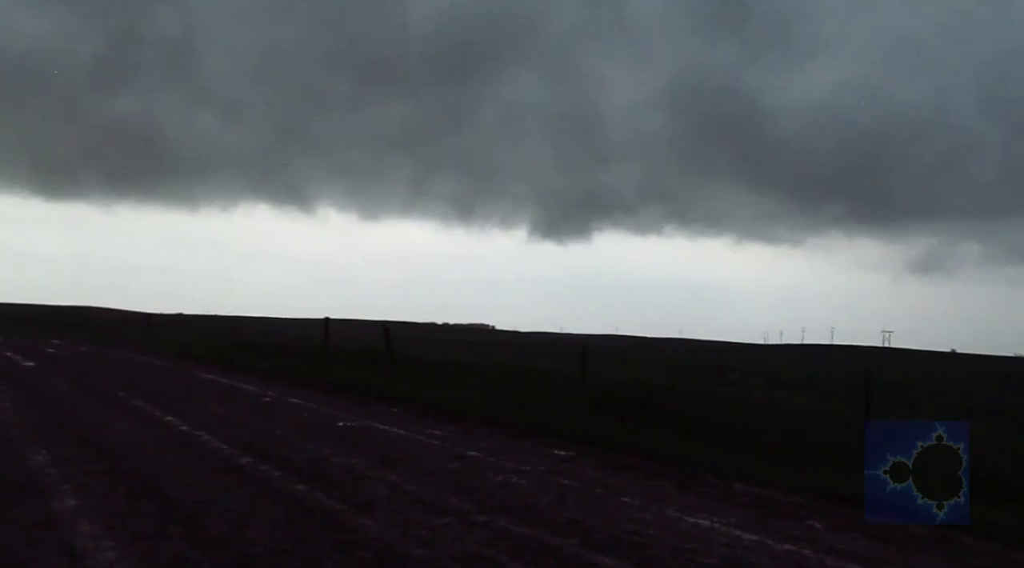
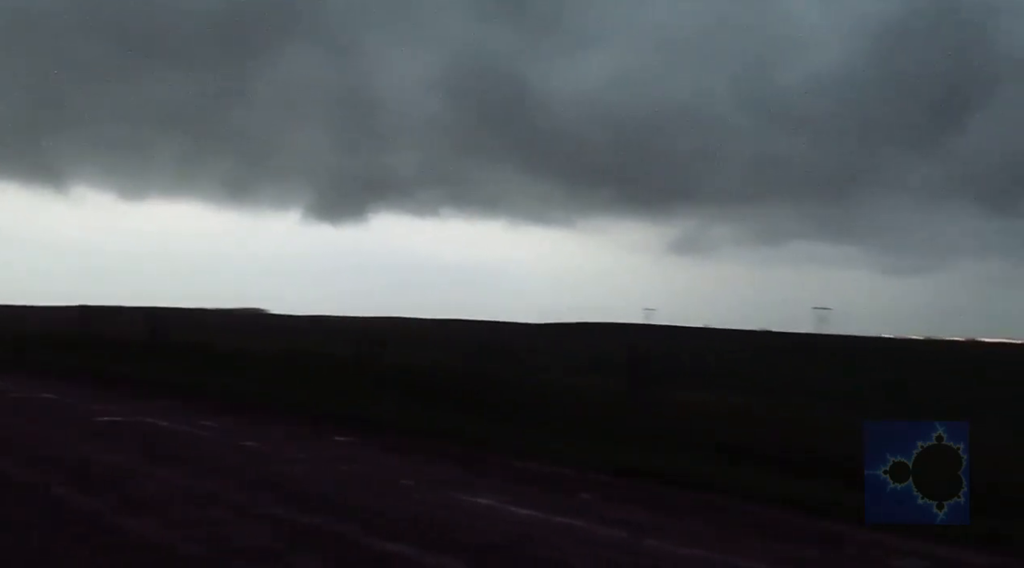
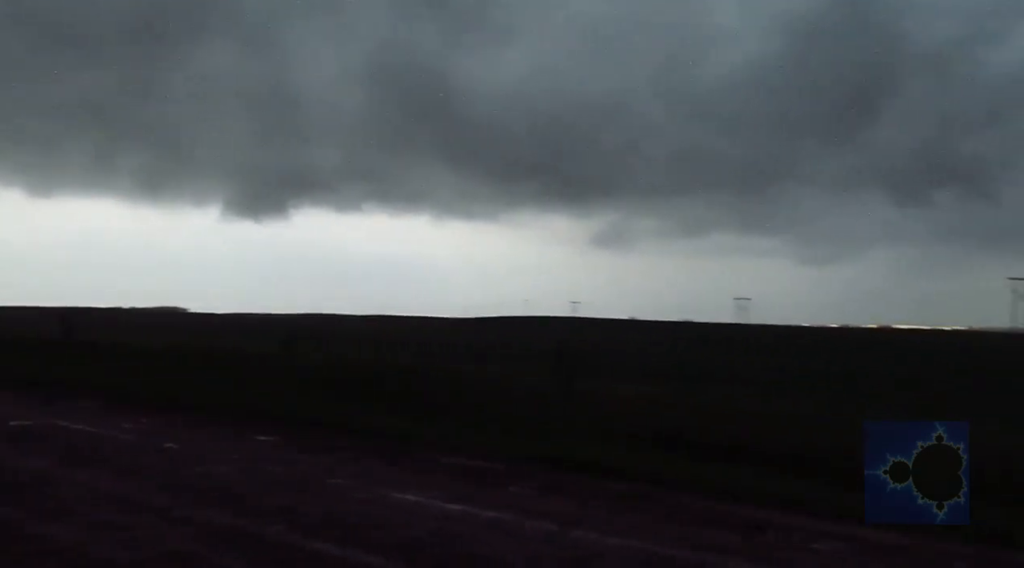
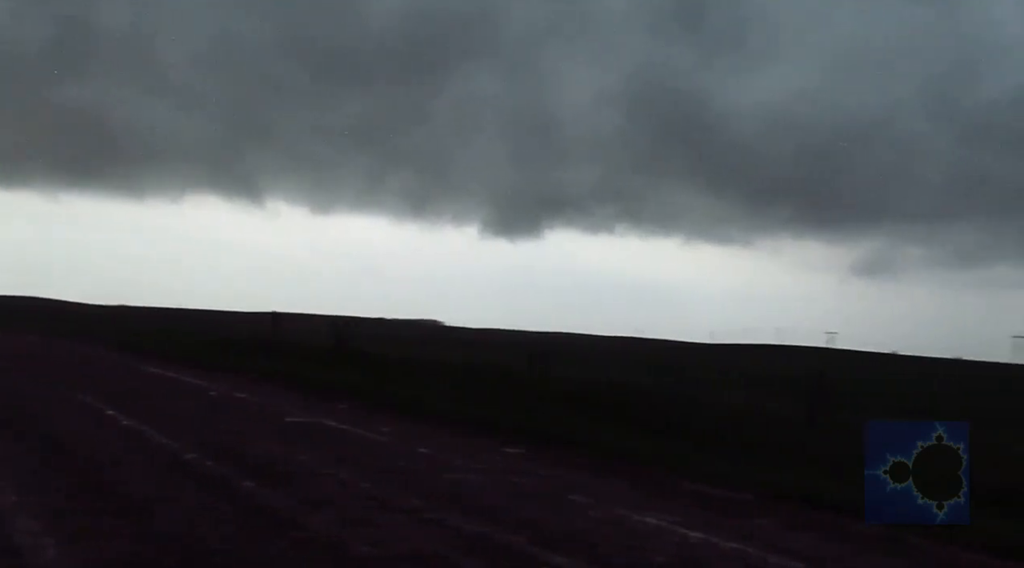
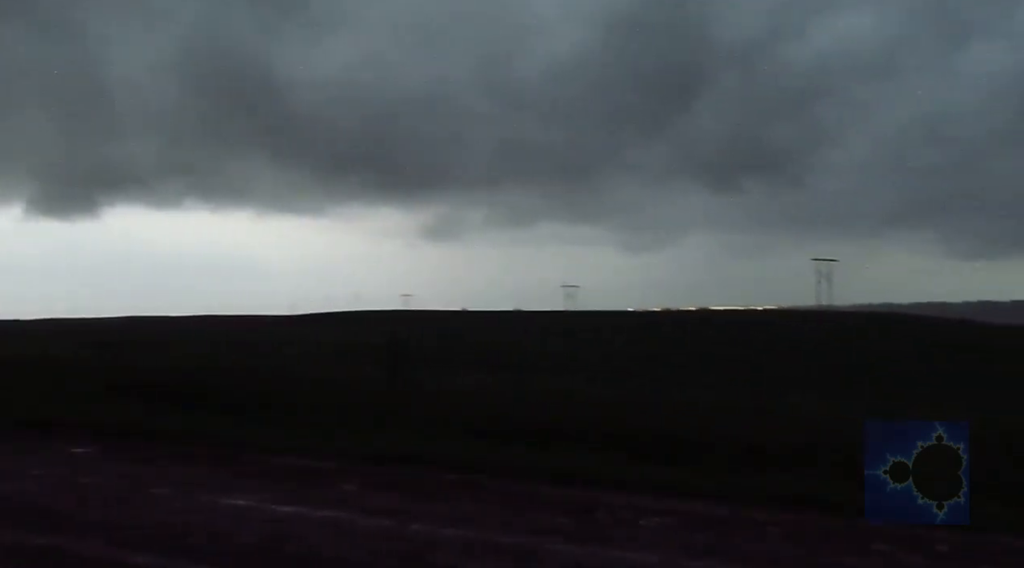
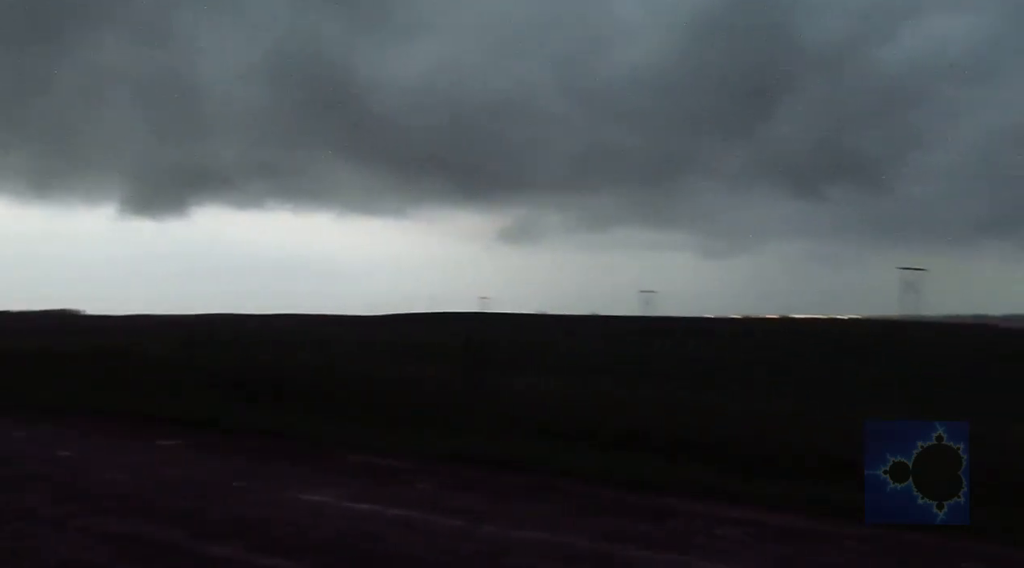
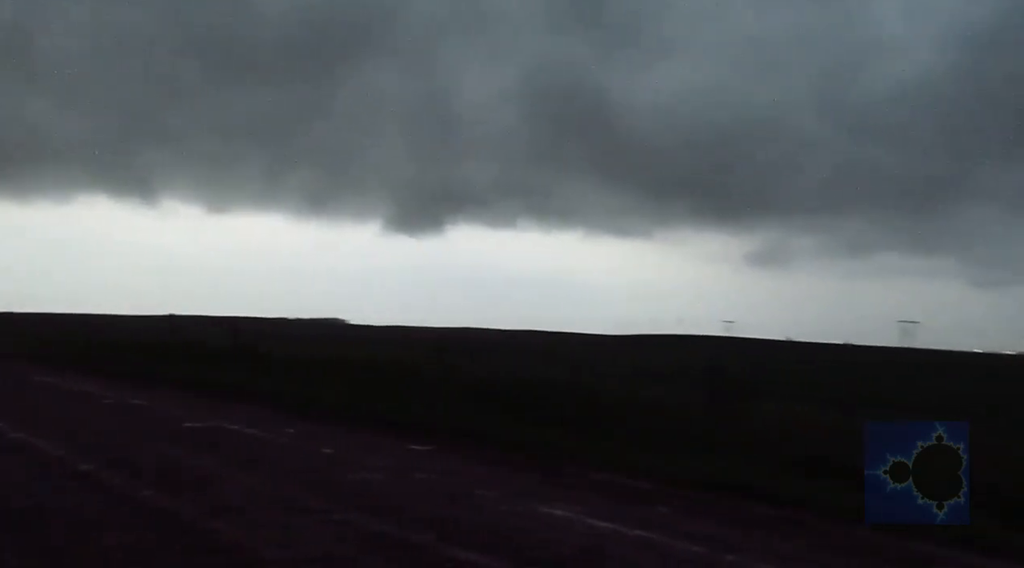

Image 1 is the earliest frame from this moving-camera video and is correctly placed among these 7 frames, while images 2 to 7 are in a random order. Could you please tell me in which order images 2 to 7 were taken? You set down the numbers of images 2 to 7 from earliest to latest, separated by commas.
4, 7, 2, 3, 6, 5
